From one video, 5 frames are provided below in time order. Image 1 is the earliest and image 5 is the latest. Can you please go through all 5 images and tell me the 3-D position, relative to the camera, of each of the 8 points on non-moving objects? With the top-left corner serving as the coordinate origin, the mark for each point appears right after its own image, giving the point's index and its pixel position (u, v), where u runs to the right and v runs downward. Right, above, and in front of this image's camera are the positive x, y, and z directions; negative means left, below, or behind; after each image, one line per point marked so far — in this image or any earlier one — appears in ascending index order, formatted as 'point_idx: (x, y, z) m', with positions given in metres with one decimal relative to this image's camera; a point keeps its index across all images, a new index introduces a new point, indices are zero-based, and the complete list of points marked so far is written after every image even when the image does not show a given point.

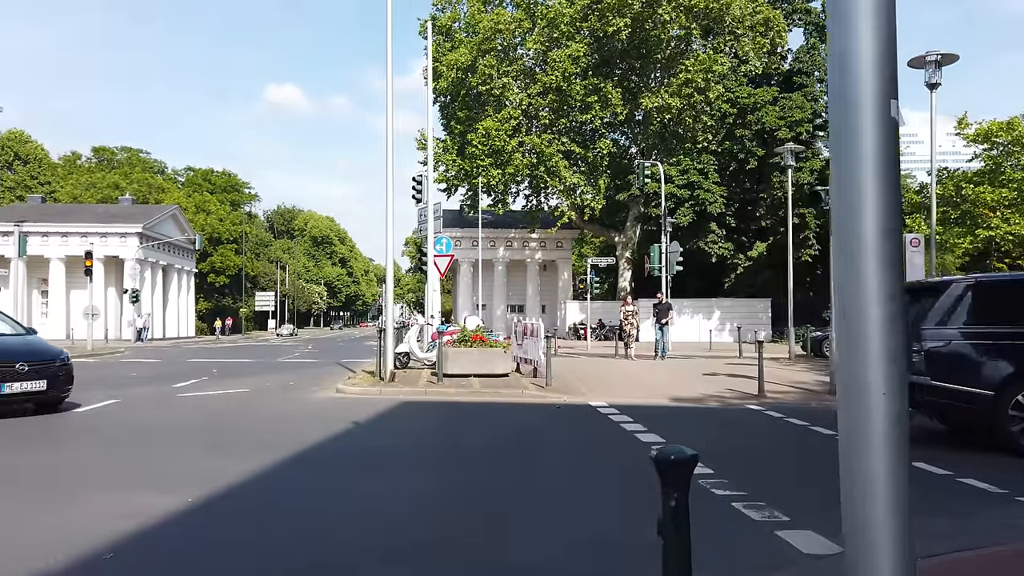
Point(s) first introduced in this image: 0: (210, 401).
0: (-5.7, -2.2, +14.2) m
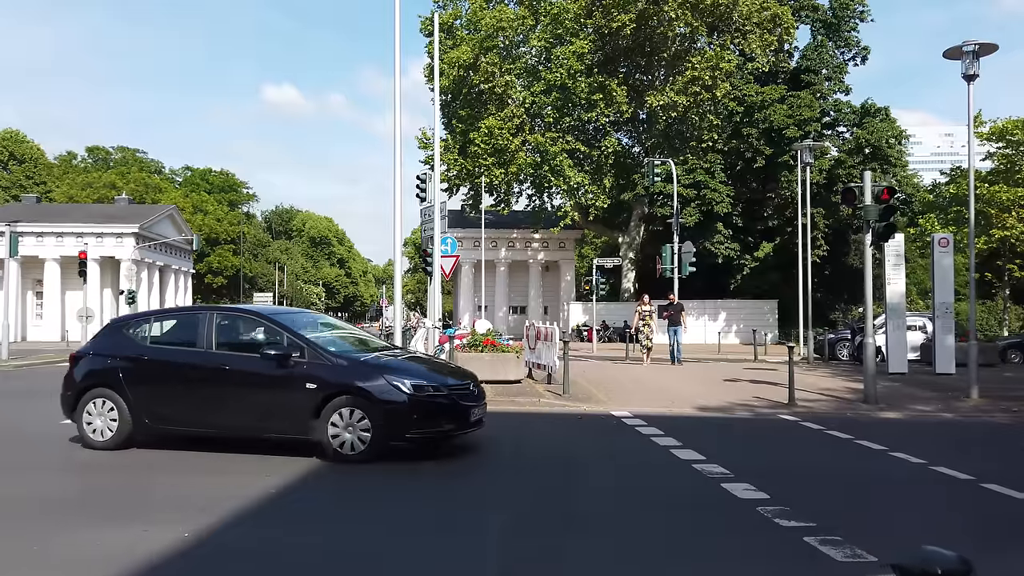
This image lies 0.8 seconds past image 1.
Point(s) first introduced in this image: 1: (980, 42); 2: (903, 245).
0: (-5.4, -2.2, +13.5) m
1: (+8.6, +4.5, +14.0) m
2: (+9.2, +1.0, +18.0) m
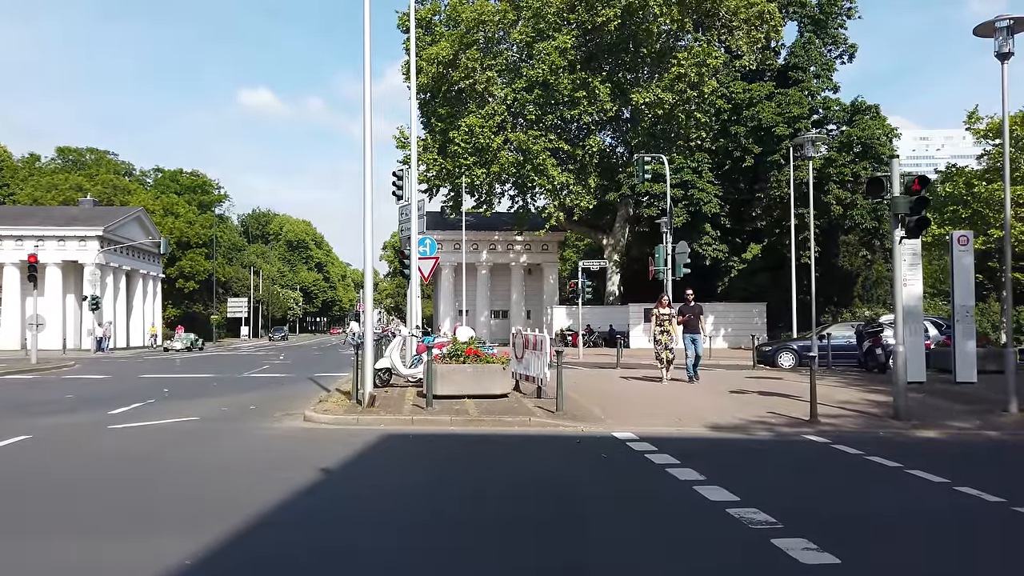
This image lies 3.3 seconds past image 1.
0: (-5.6, -2.3, +11.7) m
1: (+8.3, +4.5, +12.6) m
2: (+8.9, +1.0, +16.6) m
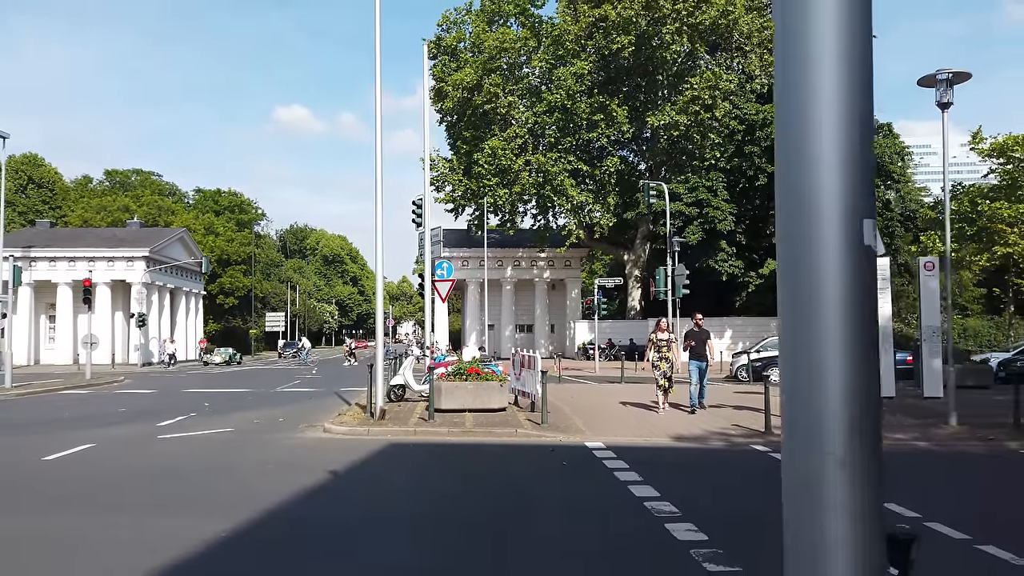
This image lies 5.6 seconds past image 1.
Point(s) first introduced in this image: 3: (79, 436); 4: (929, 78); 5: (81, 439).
0: (-5.8, -2.8, +13.7) m
1: (+8.1, +4.0, +14.0) m
2: (+8.9, +0.5, +18.0) m
3: (-8.4, -2.9, +14.8) m
4: (+7.9, +4.0, +14.3) m
5: (-8.2, -2.9, +14.4) m
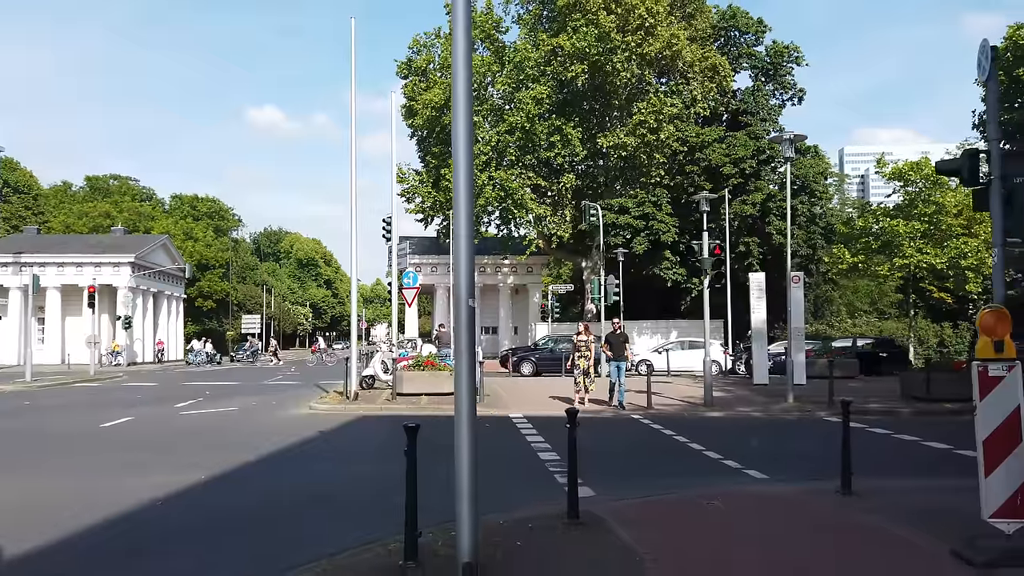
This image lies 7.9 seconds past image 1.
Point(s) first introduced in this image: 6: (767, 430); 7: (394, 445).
0: (-7.1, -3.1, +17.6) m
1: (+6.8, +3.8, +18.4) m
2: (+7.4, +0.2, +22.4) m
3: (-9.7, -3.1, +18.6) m
4: (+6.5, +3.7, +18.7) m
5: (-9.5, -3.1, +18.2) m
6: (+5.0, -2.9, +15.0) m
7: (-2.0, -3.0, +14.2) m
